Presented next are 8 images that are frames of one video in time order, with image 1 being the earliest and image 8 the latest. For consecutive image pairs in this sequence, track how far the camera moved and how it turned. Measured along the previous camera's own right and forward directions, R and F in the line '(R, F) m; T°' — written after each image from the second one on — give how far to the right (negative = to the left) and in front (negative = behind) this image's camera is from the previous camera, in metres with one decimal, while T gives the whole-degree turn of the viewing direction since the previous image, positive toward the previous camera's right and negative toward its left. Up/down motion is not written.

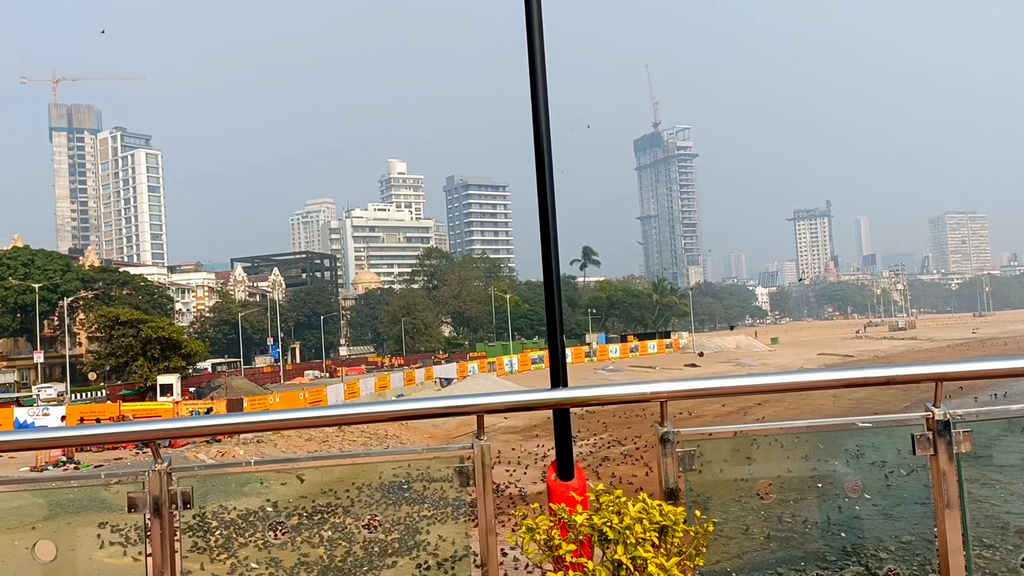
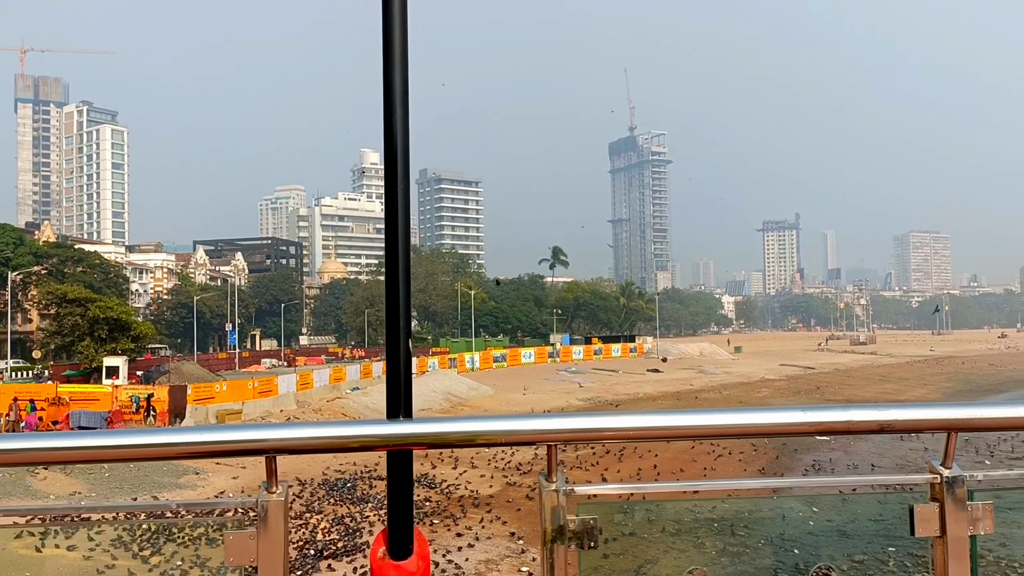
(+0.2, +0.5) m; +2°
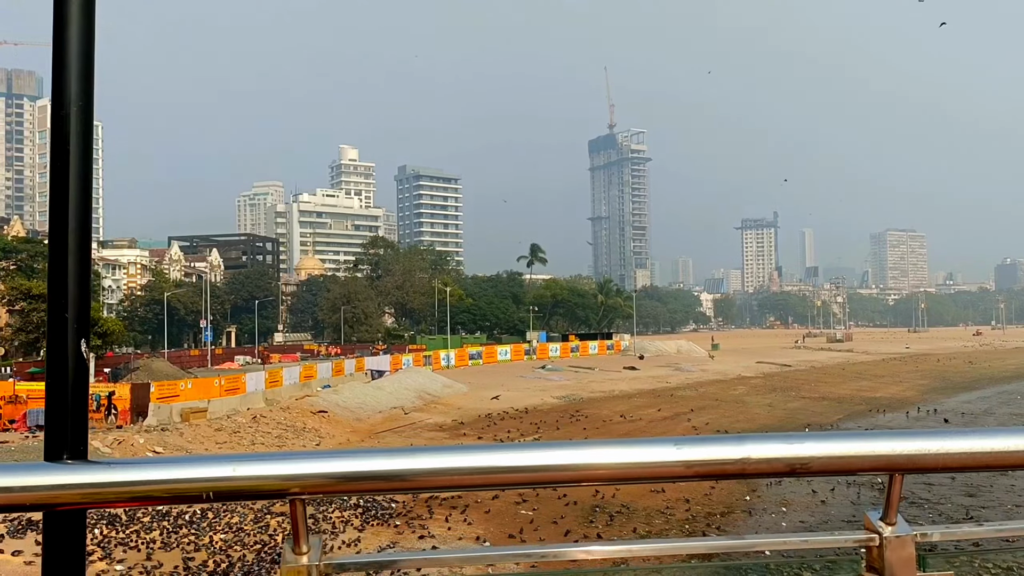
(+0.2, +0.3) m; +1°
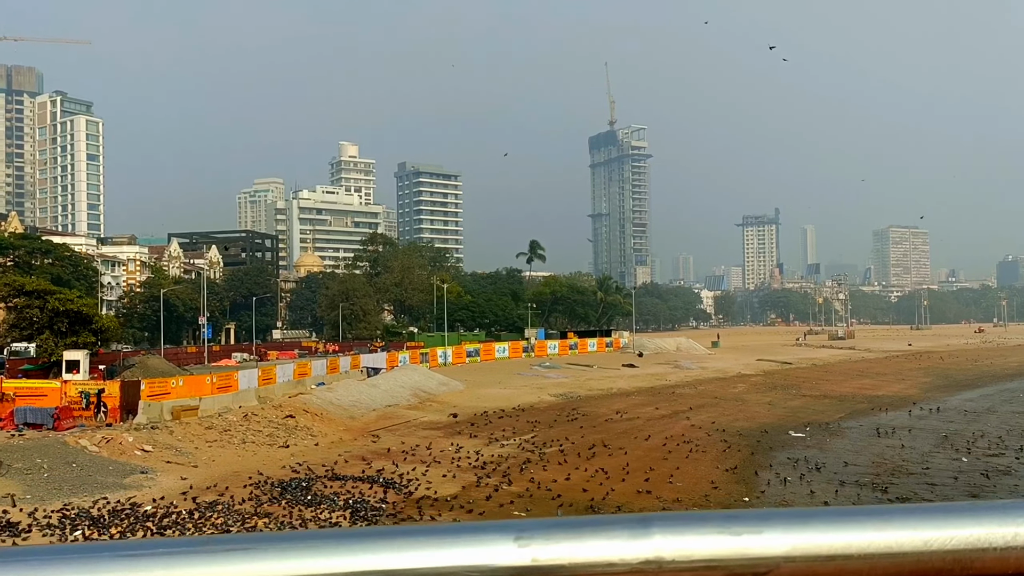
(+0.2, +0.3) m; 0°
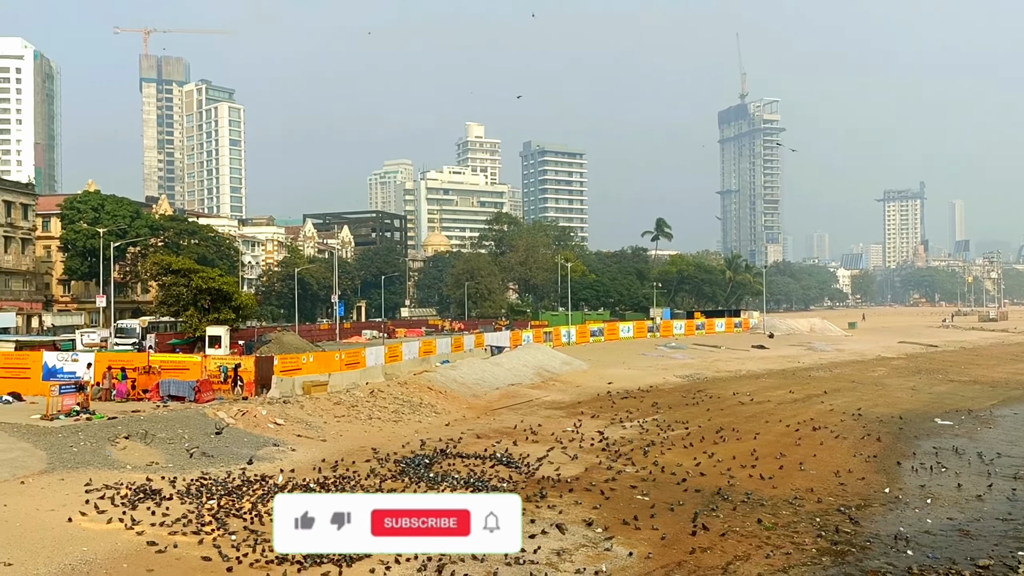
(-0.1, +0.6) m; -9°
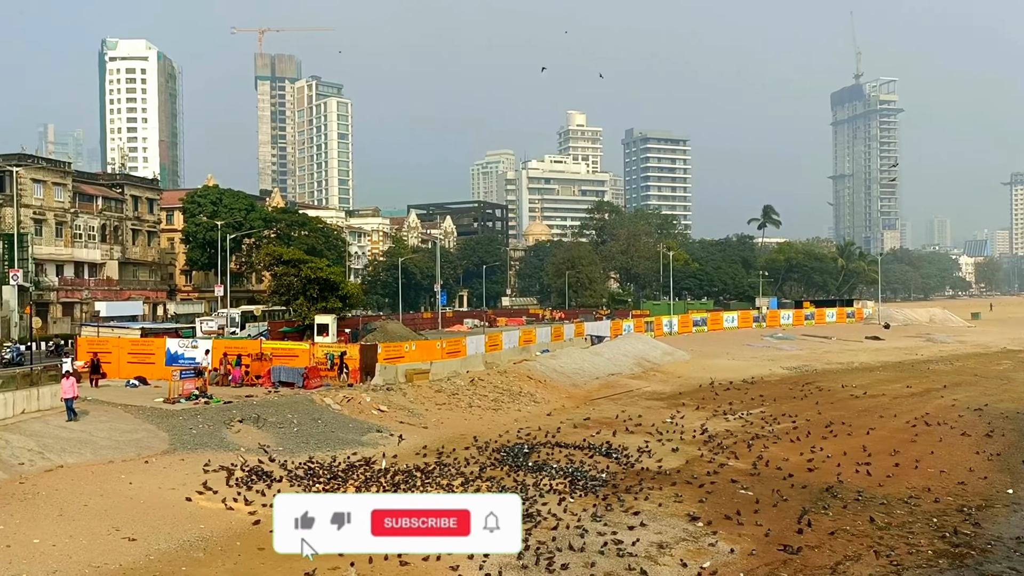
(0.0, +0.1) m; -8°
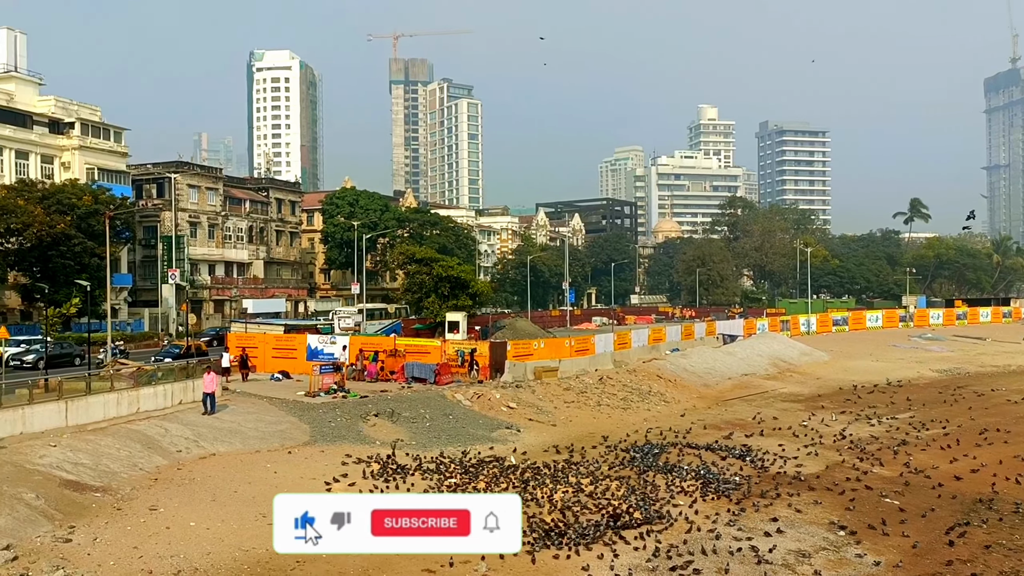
(0.0, +0.2) m; -10°
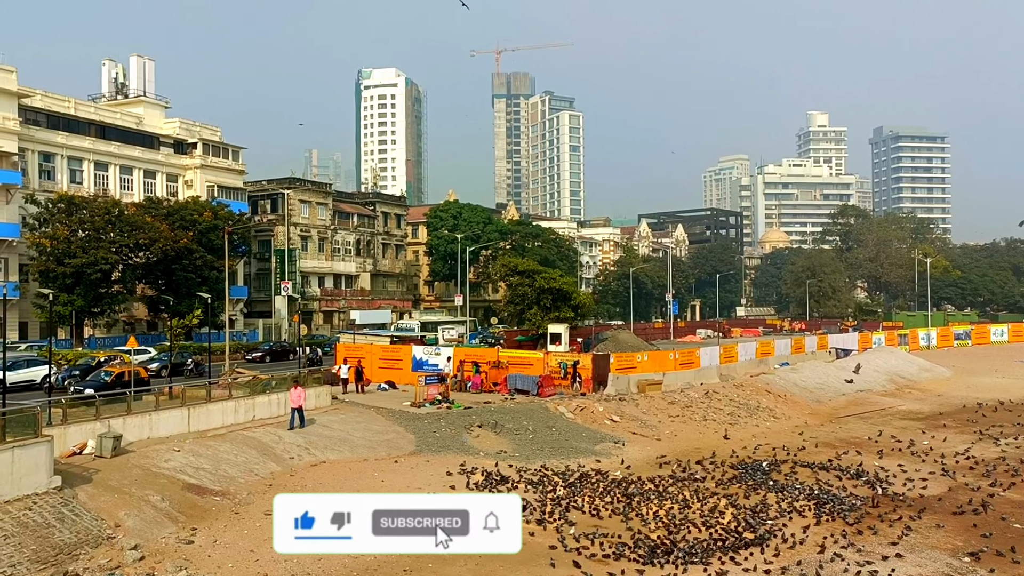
(0.0, +0.1) m; -8°
